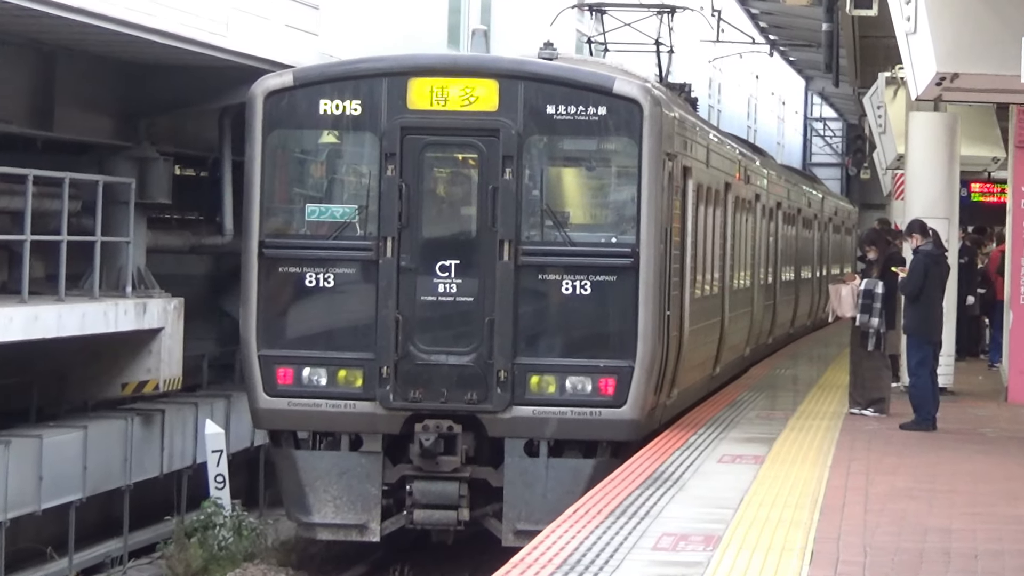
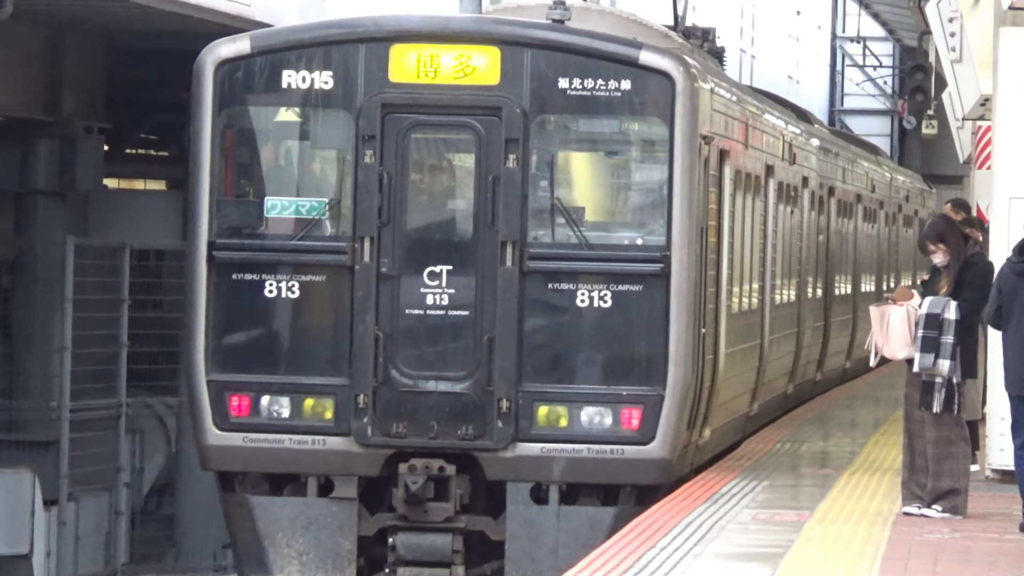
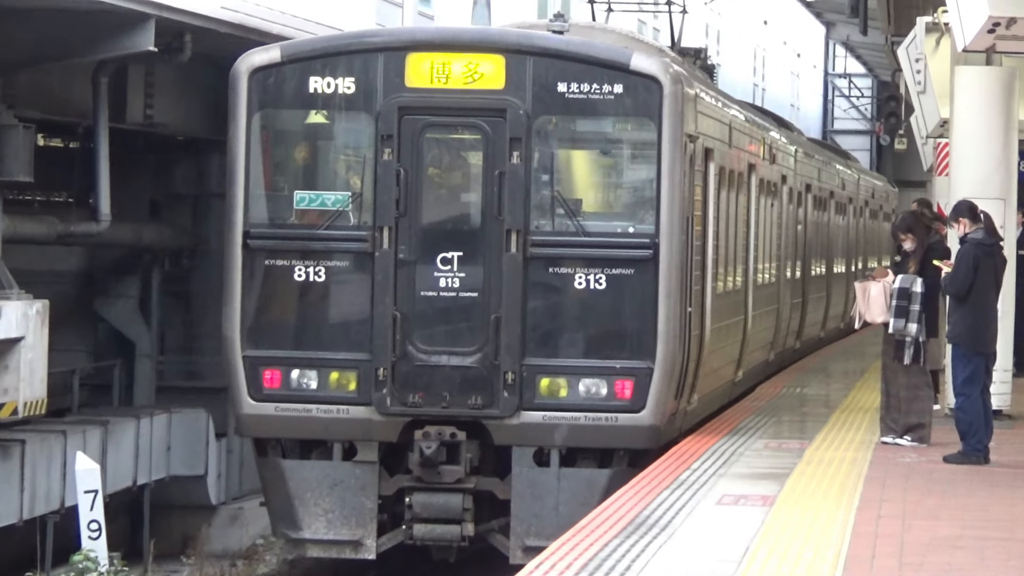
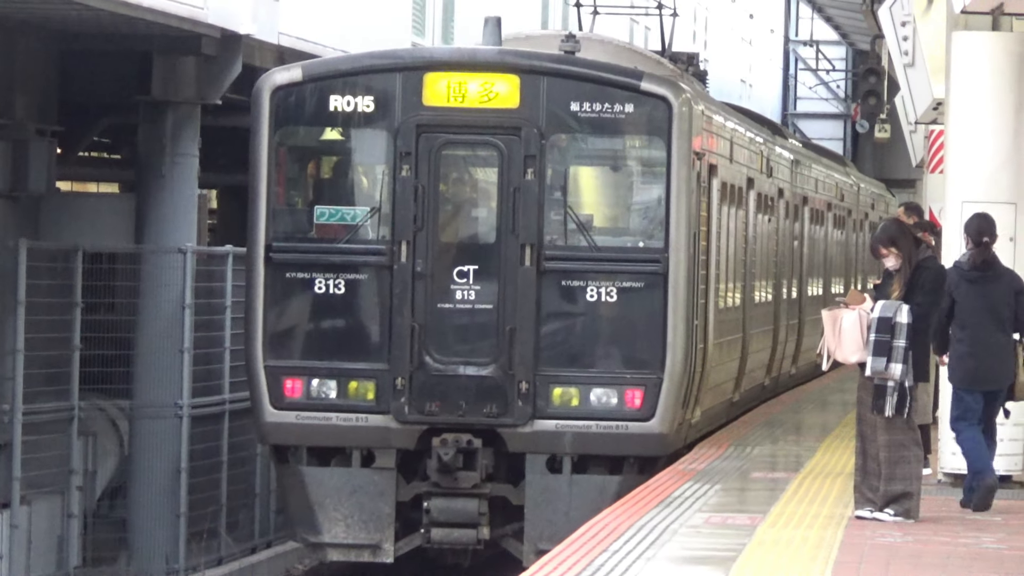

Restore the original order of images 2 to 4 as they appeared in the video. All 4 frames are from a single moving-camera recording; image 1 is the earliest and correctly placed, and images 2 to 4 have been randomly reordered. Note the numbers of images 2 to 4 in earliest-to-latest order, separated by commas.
3, 2, 4
